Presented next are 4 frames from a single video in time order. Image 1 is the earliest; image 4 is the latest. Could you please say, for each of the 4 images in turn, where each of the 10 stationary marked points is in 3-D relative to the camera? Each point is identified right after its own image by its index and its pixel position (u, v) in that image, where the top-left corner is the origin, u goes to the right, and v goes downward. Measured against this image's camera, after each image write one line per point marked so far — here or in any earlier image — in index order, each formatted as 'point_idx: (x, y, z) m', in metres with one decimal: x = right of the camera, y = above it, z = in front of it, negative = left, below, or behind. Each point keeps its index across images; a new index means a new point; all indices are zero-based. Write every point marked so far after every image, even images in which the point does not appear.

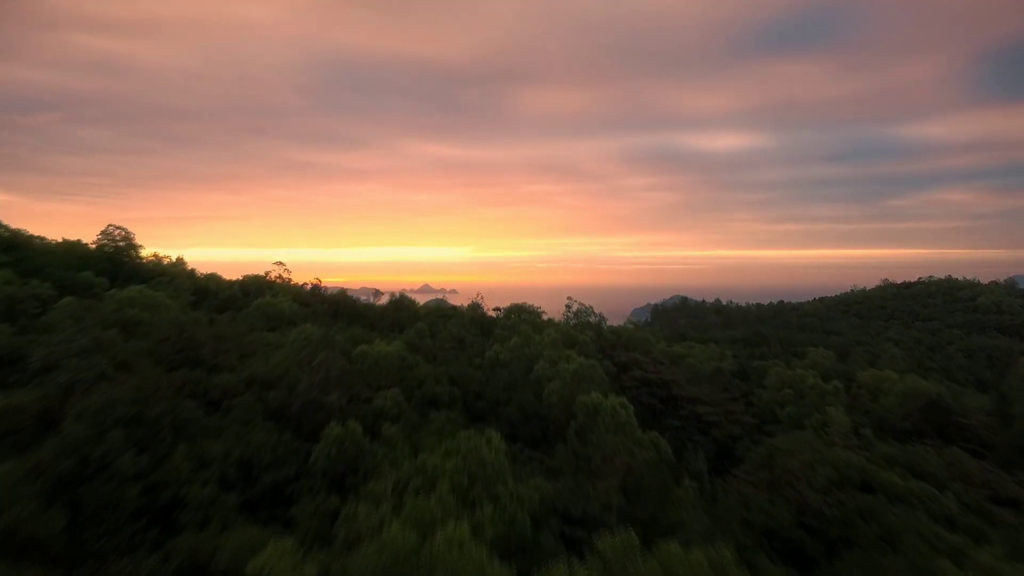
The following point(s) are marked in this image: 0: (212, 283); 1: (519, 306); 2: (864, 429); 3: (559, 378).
0: (-9.6, +0.1, +11.8) m
1: (+0.2, -0.6, +12.0) m
2: (+8.7, -3.5, +9.1) m
3: (+0.9, -1.9, +7.5) m
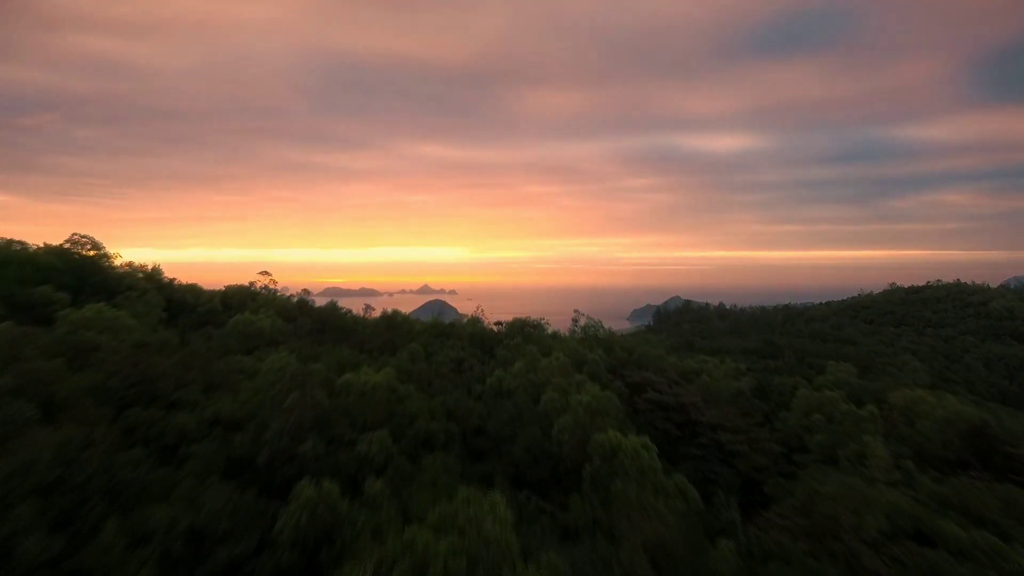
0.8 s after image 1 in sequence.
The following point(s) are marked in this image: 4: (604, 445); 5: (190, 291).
0: (-9.5, -0.3, +10.9) m
1: (+0.3, -1.0, +11.2) m
2: (+8.8, -3.9, +8.2) m
3: (+1.0, -2.3, +6.6) m
4: (+1.5, -2.6, +6.0) m
5: (-9.8, -0.1, +11.1) m
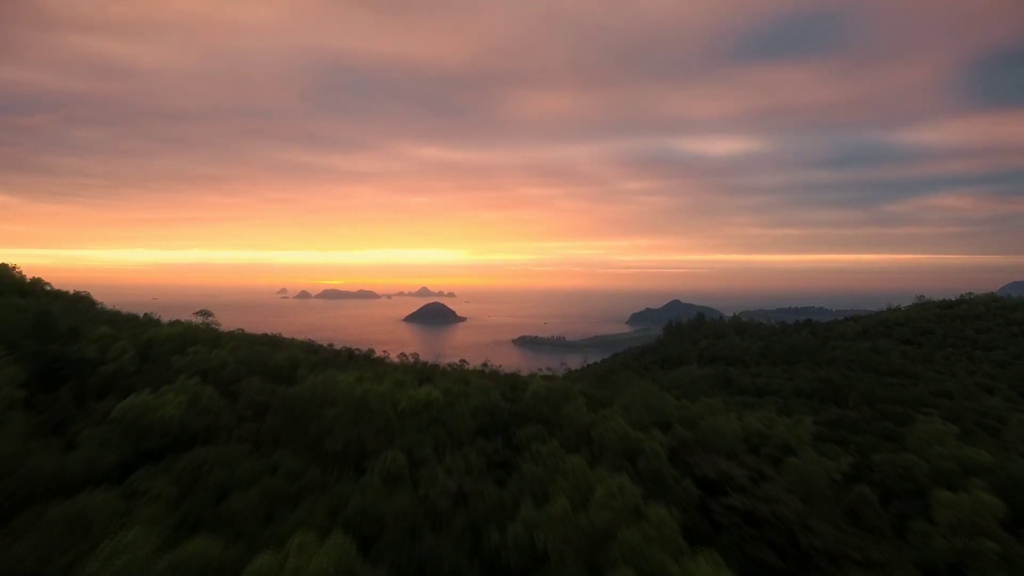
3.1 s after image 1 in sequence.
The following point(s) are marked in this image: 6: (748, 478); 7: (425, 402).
0: (-9.1, -1.4, +7.9) m
1: (+0.8, -2.2, +8.2) m
2: (+9.3, -5.0, +5.3) m
3: (+1.5, -3.4, +3.7) m
4: (+2.0, -3.7, +3.1) m
5: (-9.3, -1.2, +8.1) m
6: (+4.8, -3.9, +7.5) m
7: (-1.7, -2.2, +7.1) m
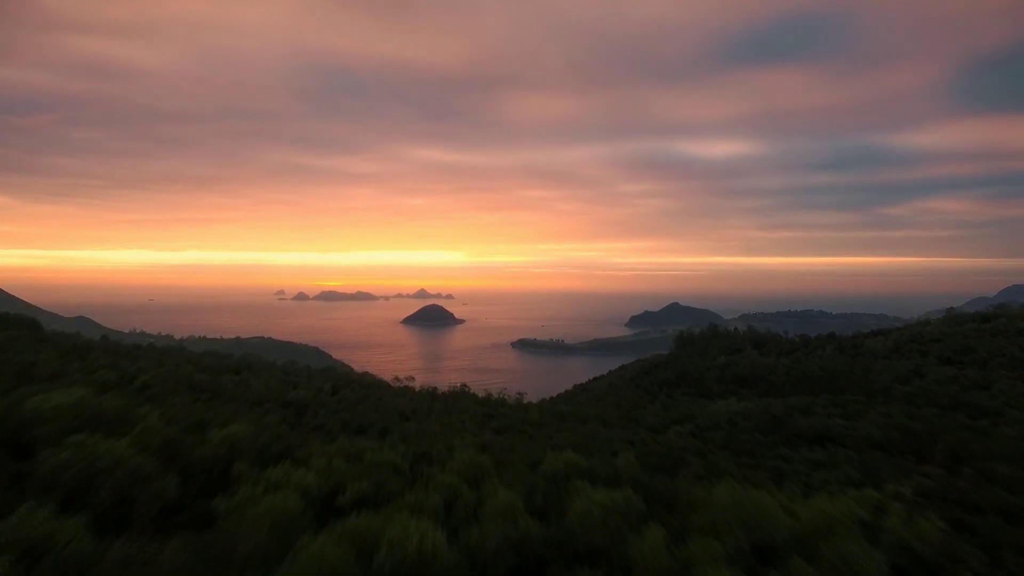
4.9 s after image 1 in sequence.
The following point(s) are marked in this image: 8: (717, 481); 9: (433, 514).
0: (-8.5, -2.3, +5.2) m
1: (+1.3, -3.1, +5.6) m
2: (+9.8, -6.0, +2.7) m
3: (+2.1, -4.3, +1.0) m
4: (+2.5, -4.6, +0.4) m
5: (-8.8, -2.2, +5.4) m
6: (+5.4, -4.8, +4.9) m
7: (-1.2, -3.1, +4.4) m
8: (+4.5, -3.8, +7.8) m
9: (-1.2, -3.2, +5.3) m
